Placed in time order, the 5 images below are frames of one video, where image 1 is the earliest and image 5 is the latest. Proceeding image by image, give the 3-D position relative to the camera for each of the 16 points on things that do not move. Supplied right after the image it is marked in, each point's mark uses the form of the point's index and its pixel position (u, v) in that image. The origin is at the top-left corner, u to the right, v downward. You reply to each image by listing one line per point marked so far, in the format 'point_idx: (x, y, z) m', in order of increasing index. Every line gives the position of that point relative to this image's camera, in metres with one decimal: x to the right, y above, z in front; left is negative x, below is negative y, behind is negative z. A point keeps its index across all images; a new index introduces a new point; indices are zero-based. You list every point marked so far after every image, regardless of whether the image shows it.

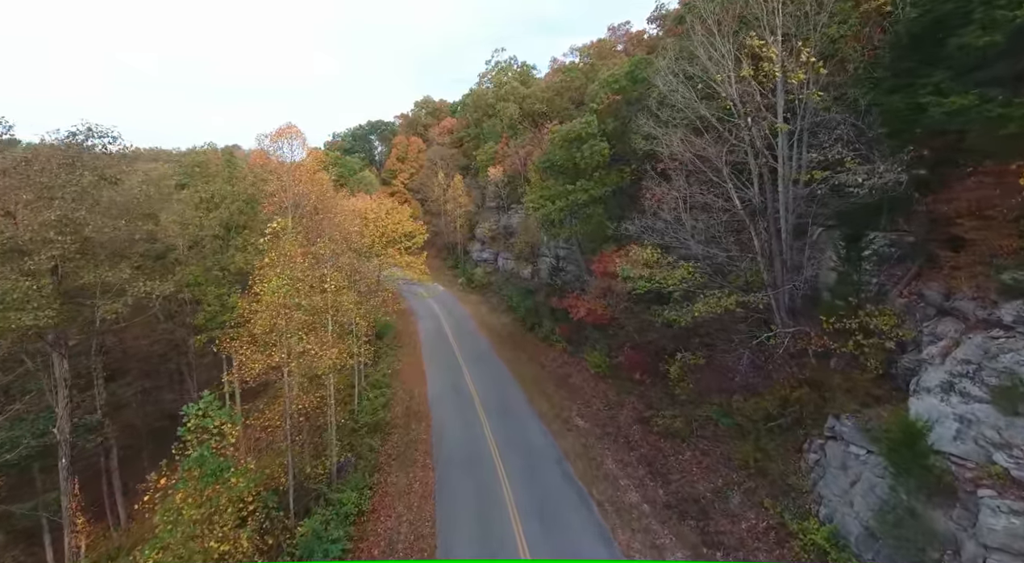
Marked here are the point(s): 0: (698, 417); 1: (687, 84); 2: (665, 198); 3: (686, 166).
0: (+5.8, -4.2, +19.2) m
1: (+5.5, +6.1, +19.1) m
2: (+4.9, +2.7, +19.4) m
3: (+5.3, +3.5, +18.9) m
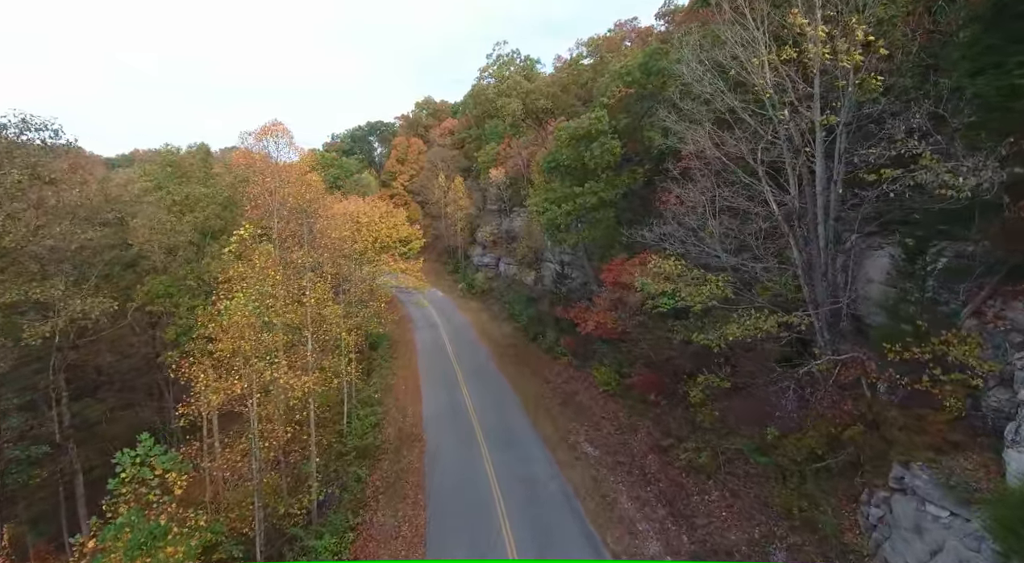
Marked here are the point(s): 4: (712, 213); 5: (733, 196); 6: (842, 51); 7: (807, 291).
0: (+5.9, -4.6, +16.9) m
1: (+5.6, +5.7, +16.8) m
2: (+5.0, +2.3, +17.2) m
3: (+5.4, +3.1, +16.6) m
4: (+5.3, +1.8, +16.3) m
5: (+5.5, +2.2, +15.5) m
6: (+7.4, +5.1, +13.7) m
7: (+7.0, -0.2, +14.8) m
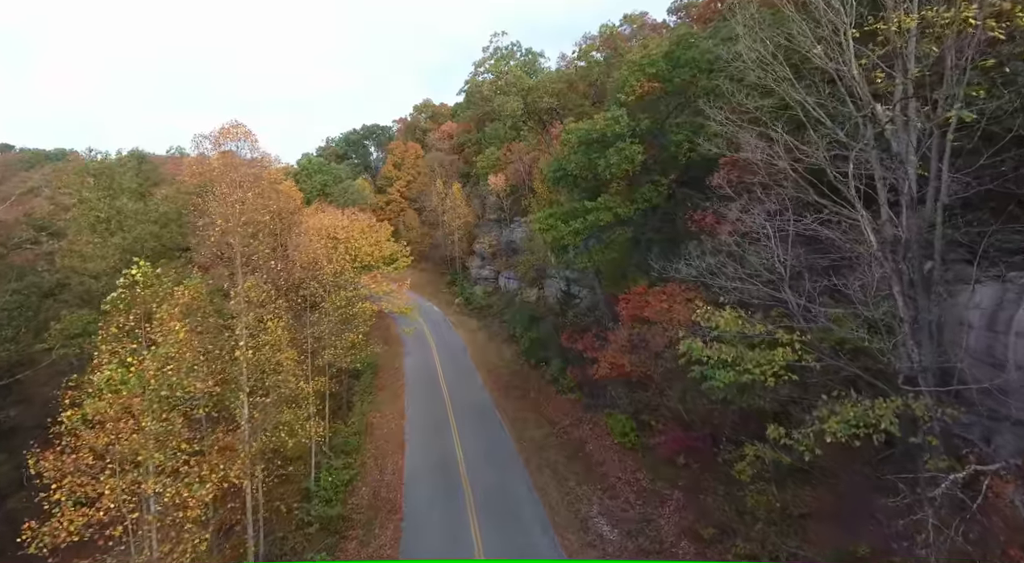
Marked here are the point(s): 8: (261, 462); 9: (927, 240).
0: (+5.8, -5.7, +12.7) m
1: (+5.5, +4.6, +12.7) m
2: (+4.9, +1.2, +13.0) m
3: (+5.3, +2.1, +12.4) m
4: (+5.3, +0.7, +12.1) m
5: (+5.4, +1.1, +11.3) m
6: (+7.3, +4.1, +9.5) m
7: (+6.9, -1.3, +10.6) m
8: (-6.5, -4.7, +15.8) m
9: (+7.1, +0.7, +10.6) m
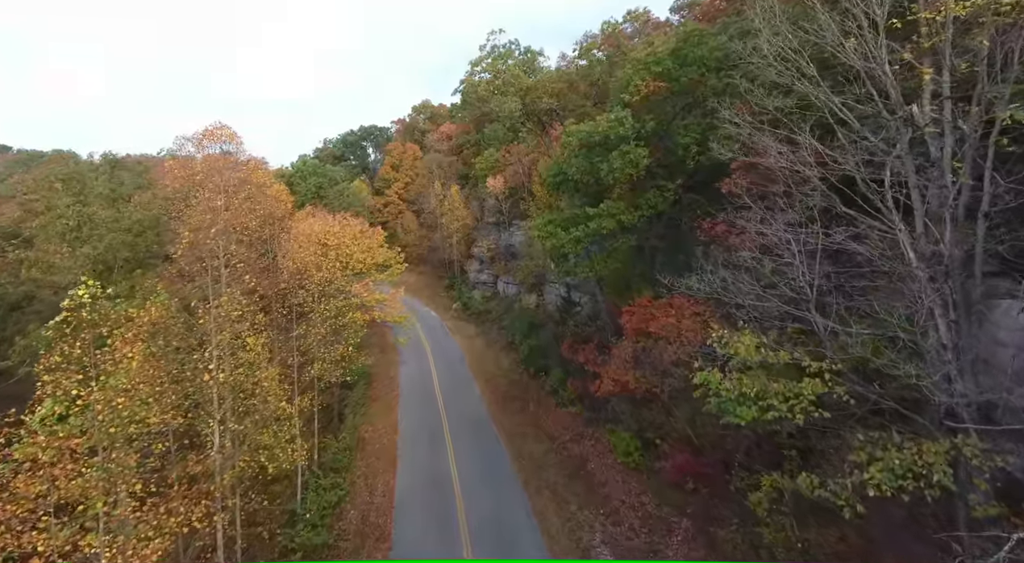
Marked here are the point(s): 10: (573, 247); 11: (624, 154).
0: (+5.7, -6.1, +11.5) m
1: (+5.4, +4.3, +11.5) m
2: (+4.8, +0.8, +11.8) m
3: (+5.2, +1.7, +11.3) m
4: (+5.2, +0.4, +10.9) m
5: (+5.3, +0.8, +10.1) m
6: (+7.2, +3.7, +8.3) m
7: (+6.8, -1.6, +9.4) m
8: (-6.6, -5.0, +14.6) m
9: (+7.1, +0.4, +9.4) m
10: (+2.0, +1.1, +19.6) m
11: (+3.3, +3.7, +18.1) m
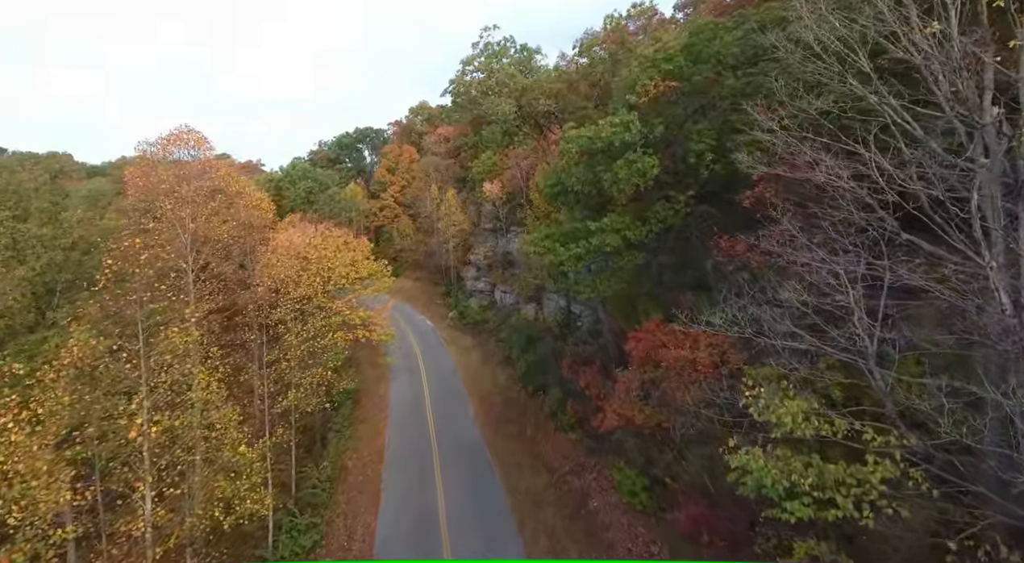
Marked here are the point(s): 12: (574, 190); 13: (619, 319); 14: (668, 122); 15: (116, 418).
0: (+5.5, -6.7, +9.4) m
1: (+5.2, +3.7, +9.4) m
2: (+4.6, +0.2, +9.8) m
3: (+5.0, +1.1, +9.2) m
4: (+5.0, -0.2, +8.9) m
5: (+5.1, +0.2, +8.1) m
6: (+7.0, +3.1, +6.3) m
7: (+6.6, -2.3, +7.4) m
8: (-6.8, -5.7, +12.6) m
9: (+6.8, -0.3, +7.3) m
10: (+1.8, +0.4, +17.5) m
11: (+3.1, +3.1, +16.1) m
12: (+1.8, +2.7, +18.0) m
13: (+3.3, -1.2, +19.2) m
14: (+4.3, +4.3, +16.8) m
15: (-7.4, -2.5, +11.9) m
